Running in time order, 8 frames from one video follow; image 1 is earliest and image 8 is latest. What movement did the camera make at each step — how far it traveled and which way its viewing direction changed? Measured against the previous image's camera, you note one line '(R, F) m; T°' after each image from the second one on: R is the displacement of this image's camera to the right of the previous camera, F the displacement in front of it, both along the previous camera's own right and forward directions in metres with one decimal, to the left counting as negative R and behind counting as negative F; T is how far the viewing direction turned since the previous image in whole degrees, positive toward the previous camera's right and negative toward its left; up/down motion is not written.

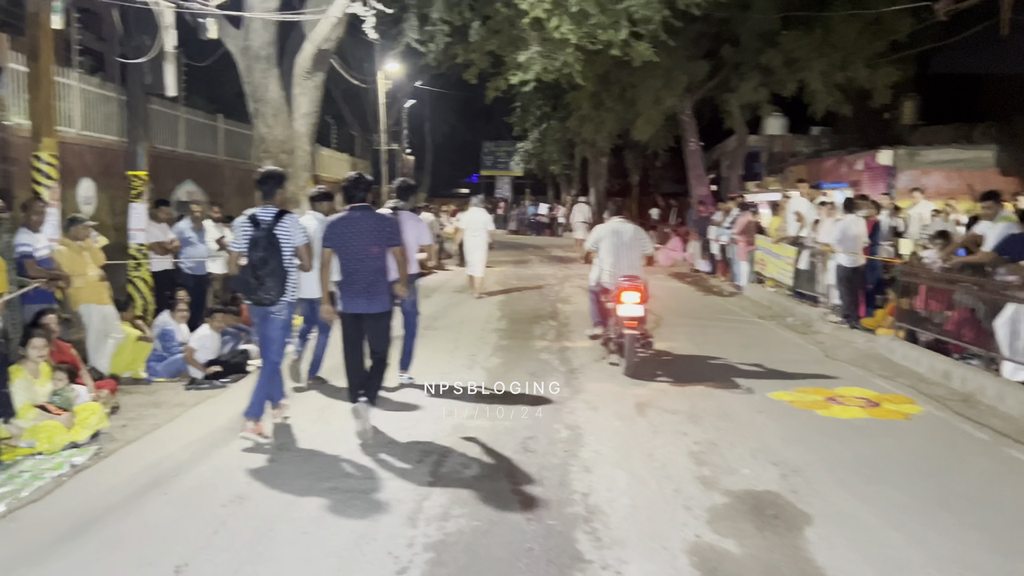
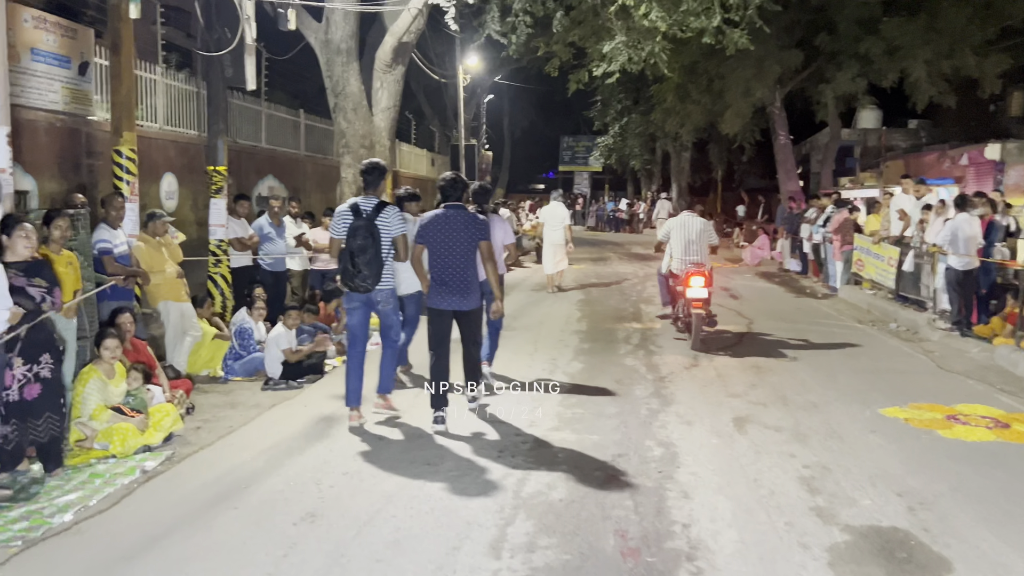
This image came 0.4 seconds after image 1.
(-0.1, +0.4) m; -5°
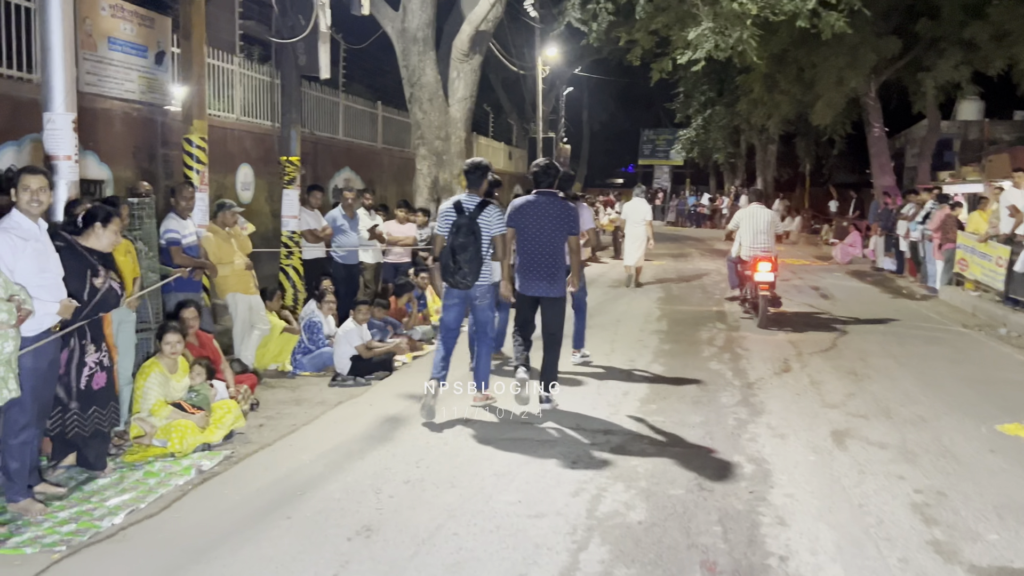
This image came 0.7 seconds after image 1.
(0.0, +0.4) m; -5°
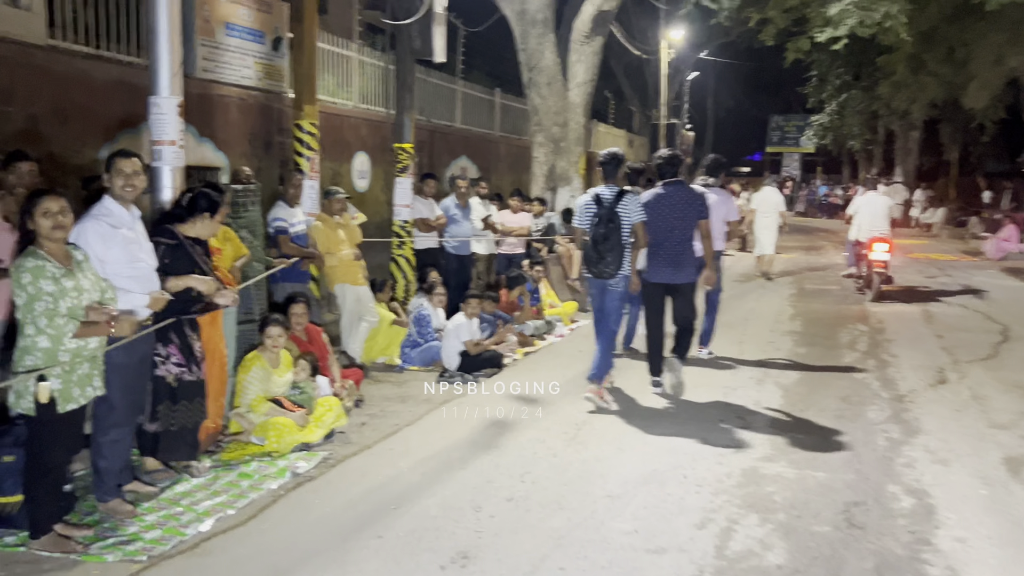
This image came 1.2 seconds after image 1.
(0.0, +0.5) m; -8°
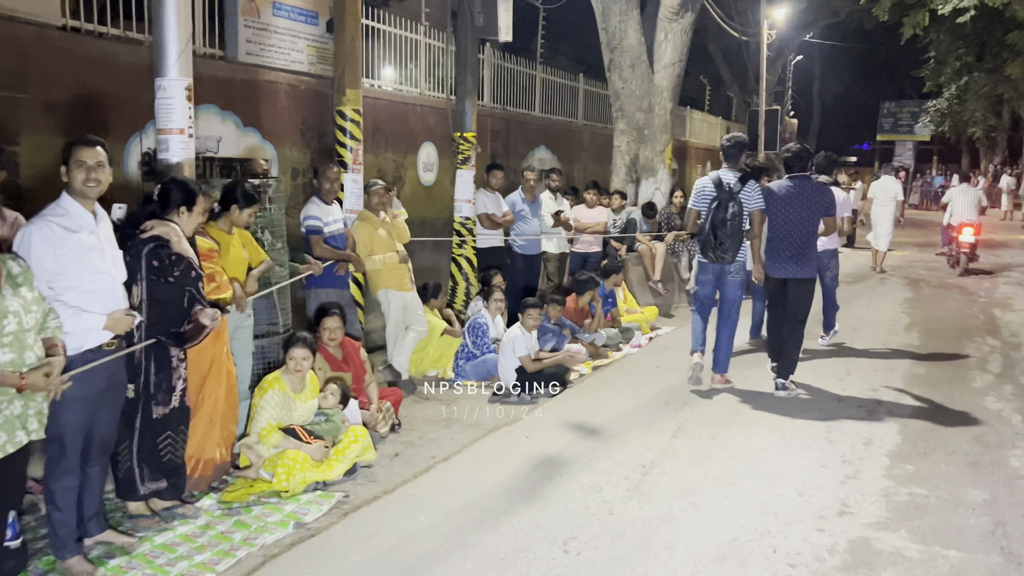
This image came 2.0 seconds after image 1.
(+0.2, +0.9) m; -6°
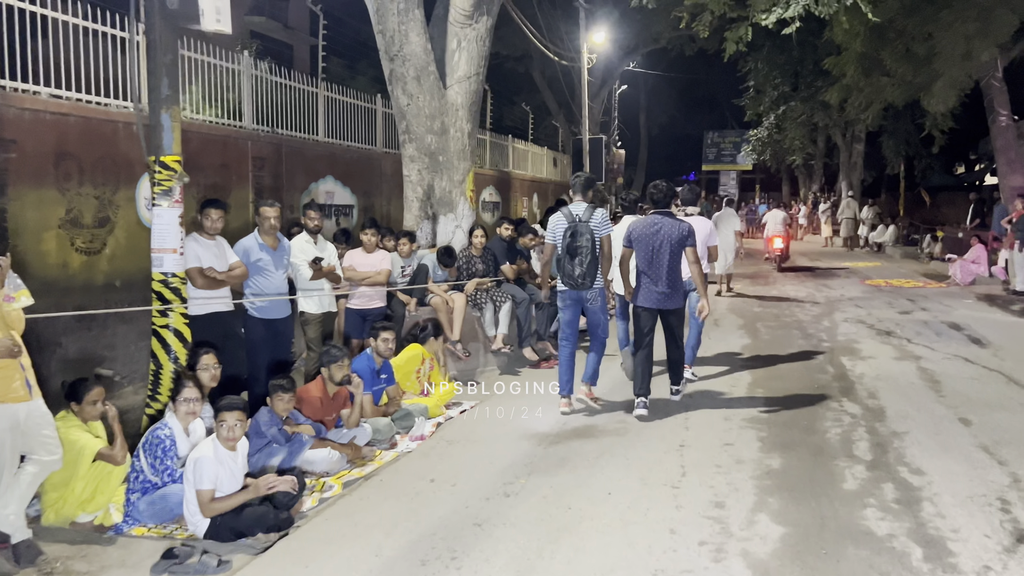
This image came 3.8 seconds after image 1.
(+0.9, +2.1) m; +10°
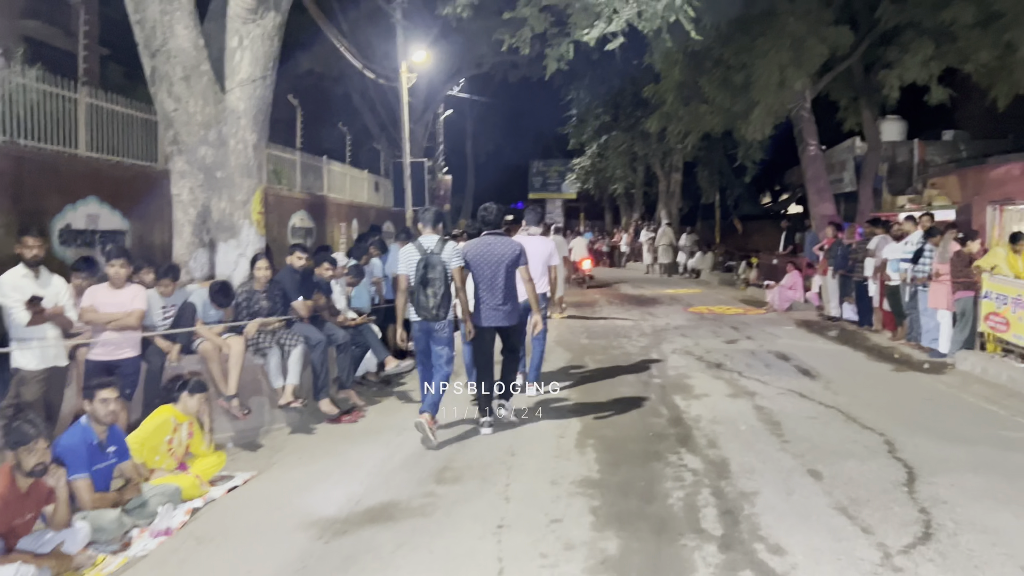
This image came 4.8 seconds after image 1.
(+0.3, +1.2) m; +11°
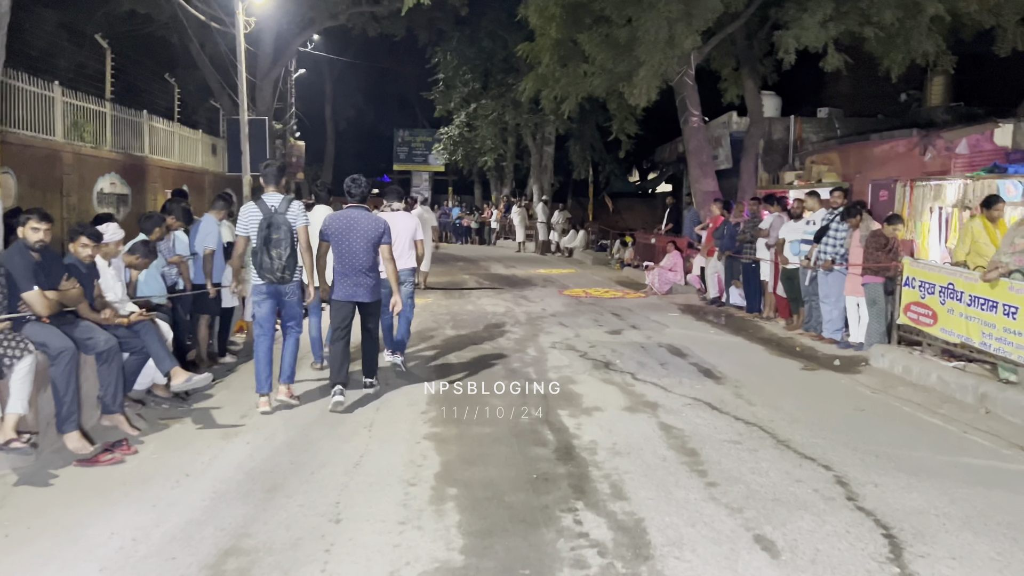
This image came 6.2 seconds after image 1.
(+0.2, +1.9) m; +9°
